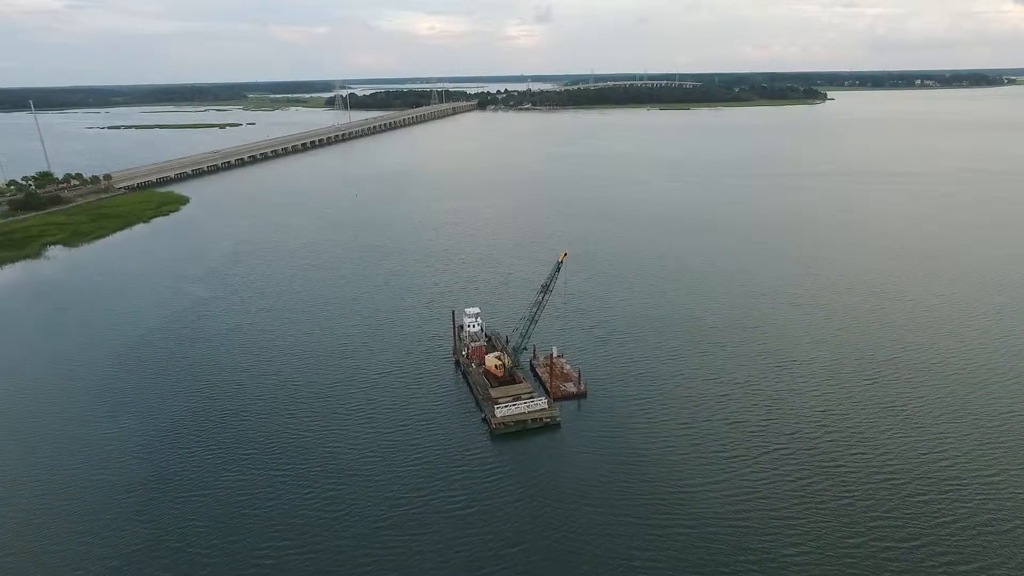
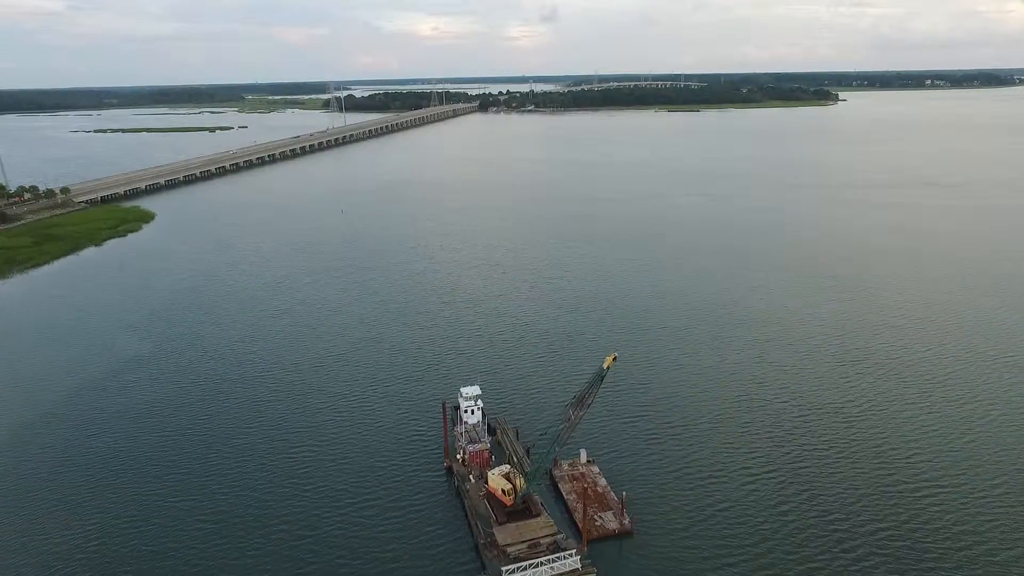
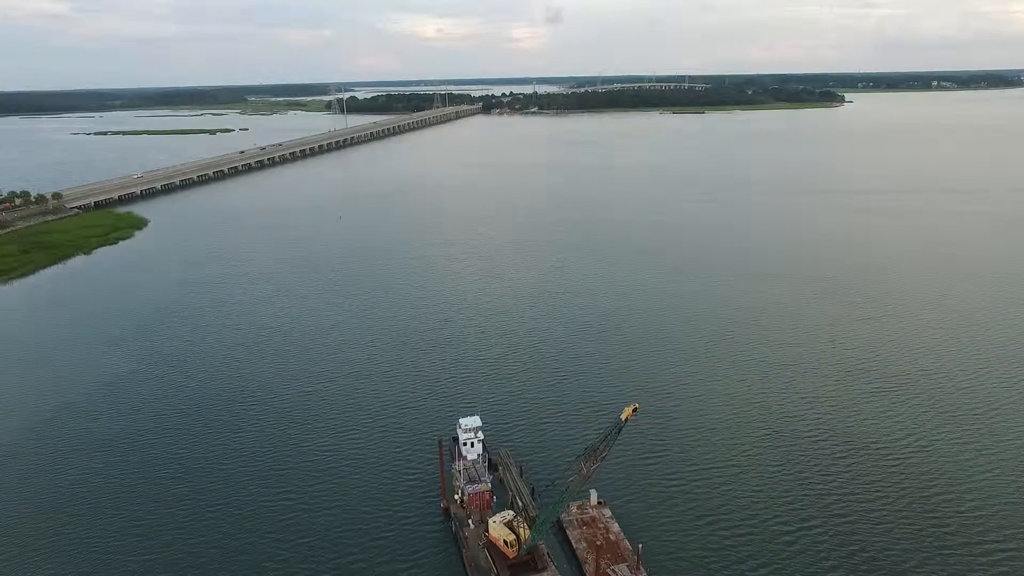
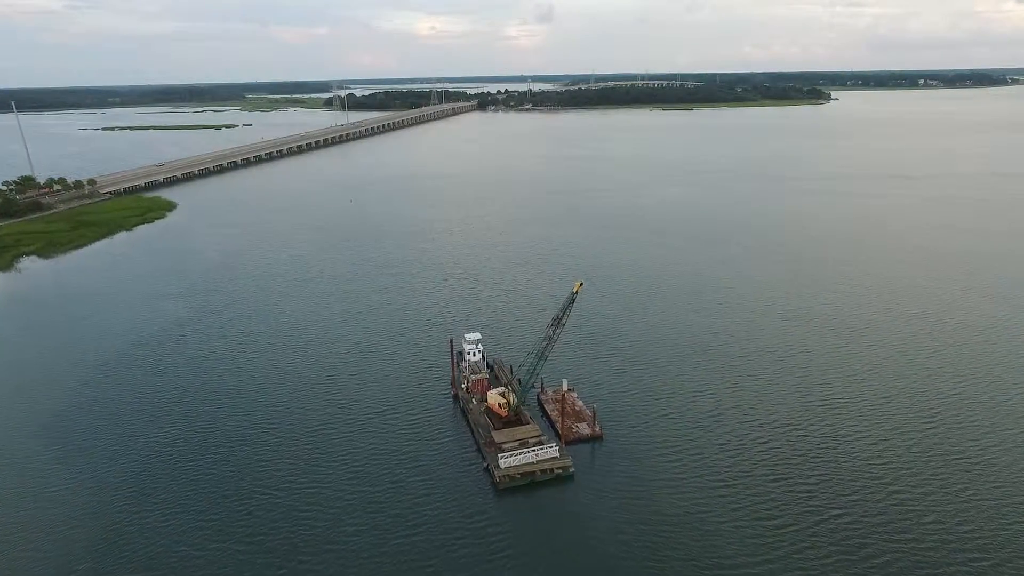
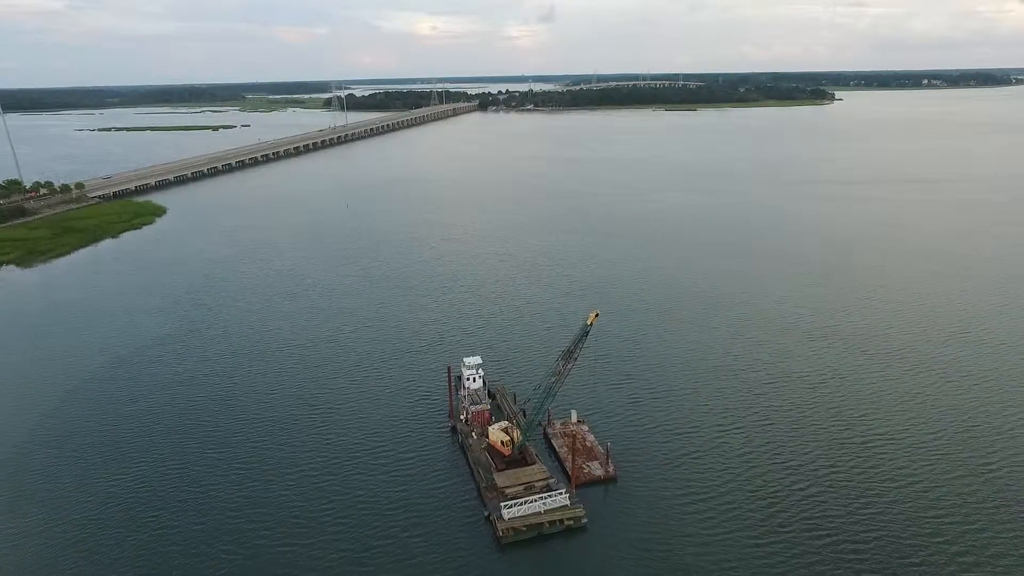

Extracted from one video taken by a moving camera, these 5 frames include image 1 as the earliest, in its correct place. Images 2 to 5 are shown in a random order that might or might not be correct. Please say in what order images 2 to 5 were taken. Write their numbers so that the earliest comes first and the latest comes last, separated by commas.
4, 5, 2, 3
